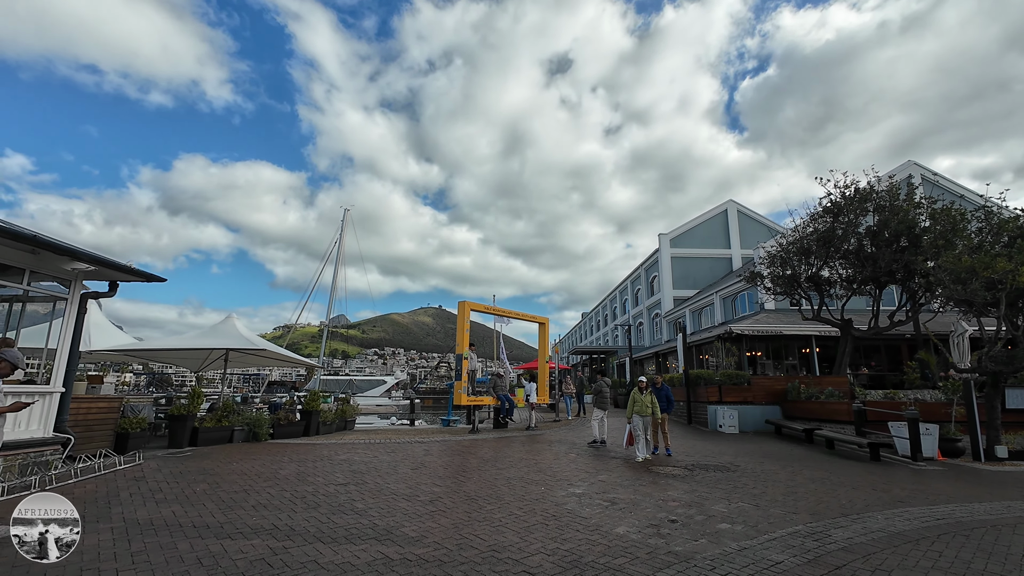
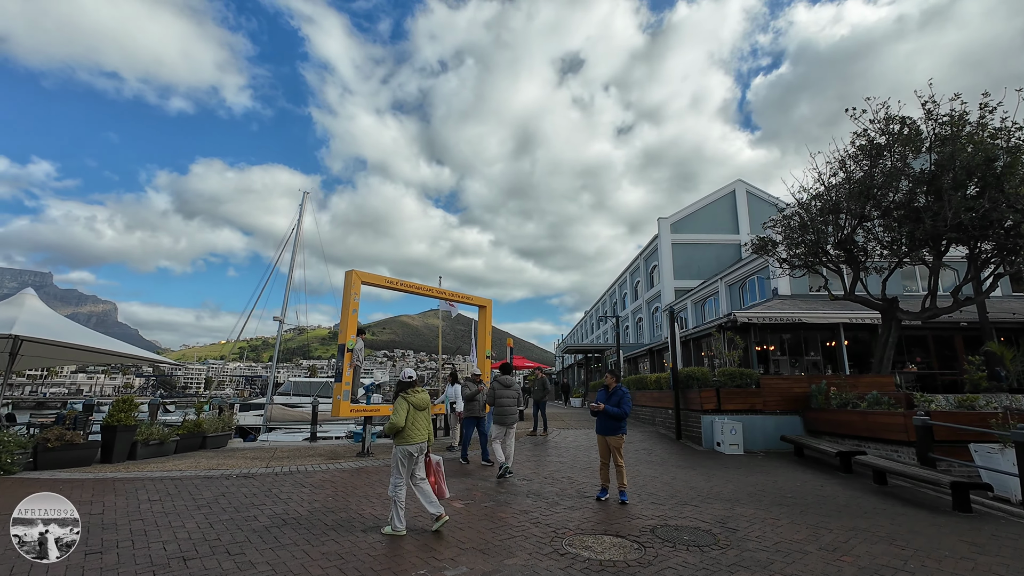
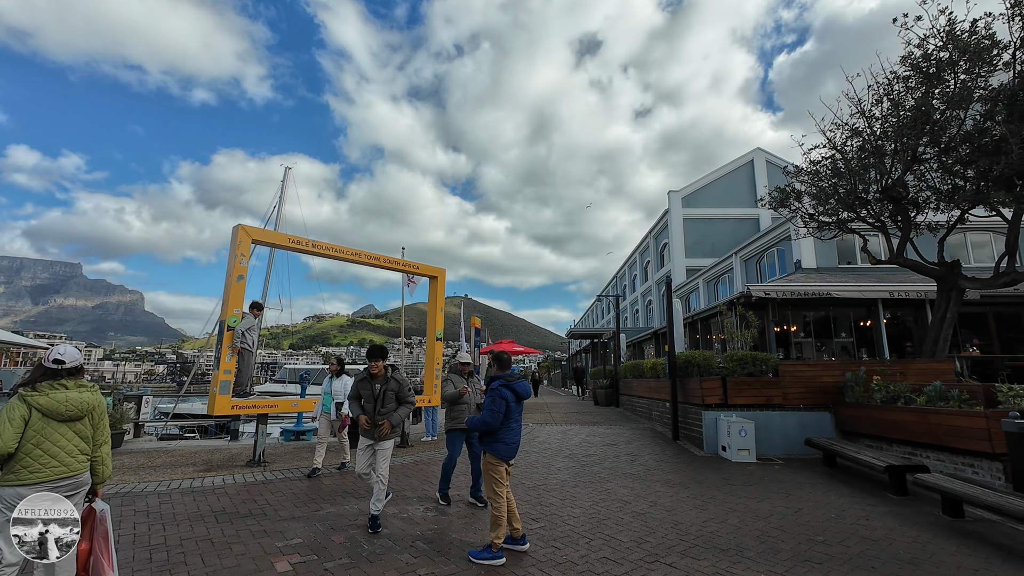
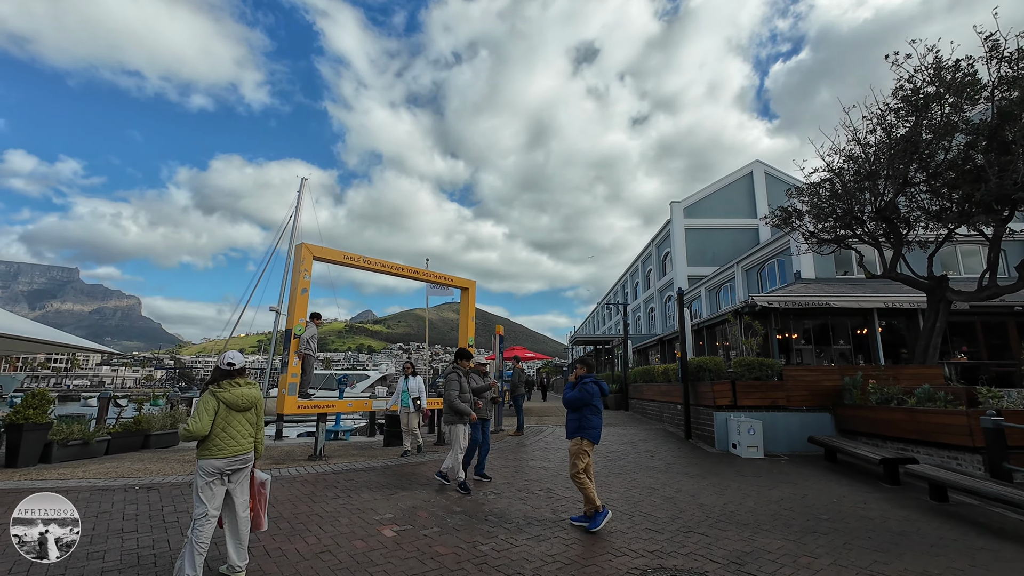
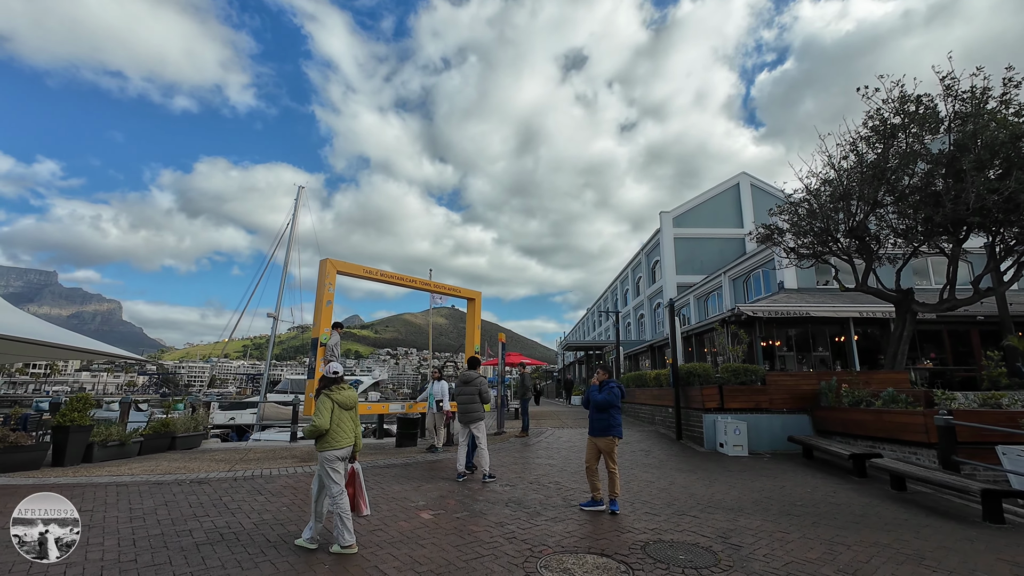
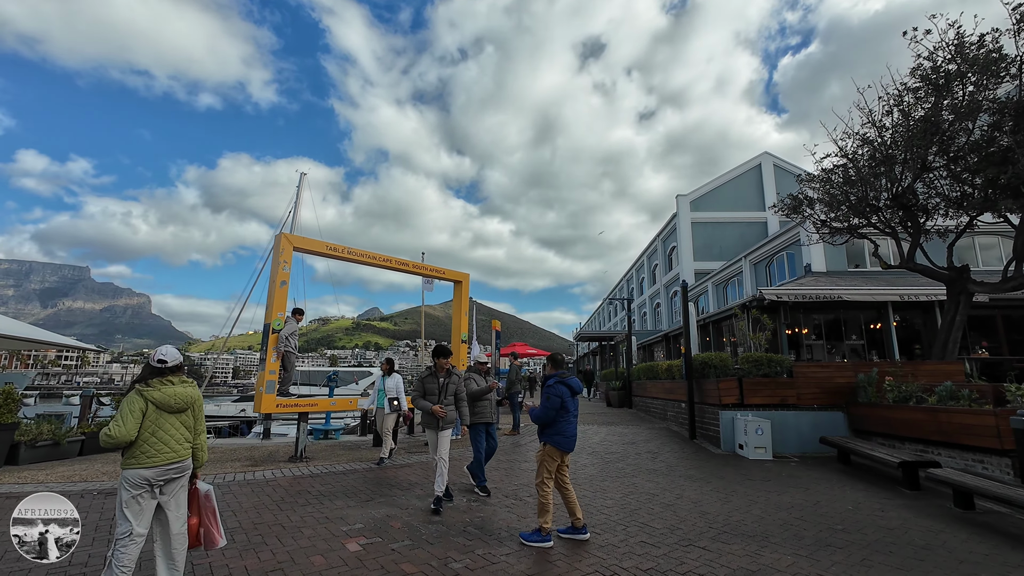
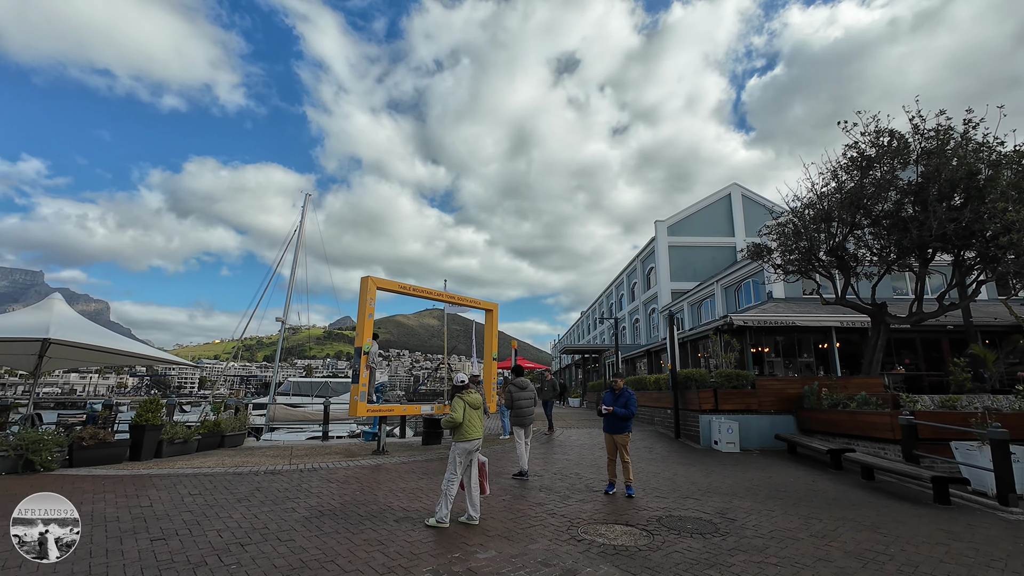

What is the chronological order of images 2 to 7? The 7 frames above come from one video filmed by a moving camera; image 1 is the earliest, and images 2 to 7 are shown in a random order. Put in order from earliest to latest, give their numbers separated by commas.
7, 2, 5, 4, 6, 3
